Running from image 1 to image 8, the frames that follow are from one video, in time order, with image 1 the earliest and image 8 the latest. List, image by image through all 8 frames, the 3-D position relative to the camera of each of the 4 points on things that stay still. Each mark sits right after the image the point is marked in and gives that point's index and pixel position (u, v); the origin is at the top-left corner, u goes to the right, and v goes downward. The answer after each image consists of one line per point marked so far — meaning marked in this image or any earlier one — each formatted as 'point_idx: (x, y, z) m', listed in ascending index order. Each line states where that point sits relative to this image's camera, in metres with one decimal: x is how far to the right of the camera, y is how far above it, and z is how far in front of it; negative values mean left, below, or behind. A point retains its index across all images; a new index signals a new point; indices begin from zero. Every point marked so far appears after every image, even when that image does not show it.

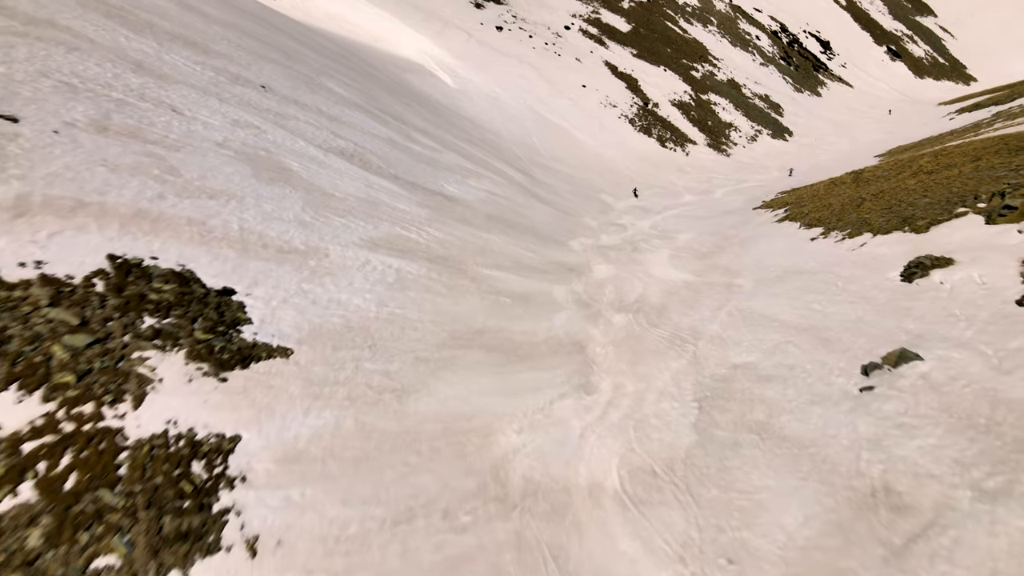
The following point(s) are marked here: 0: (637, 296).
0: (+3.0, -0.2, +17.8) m
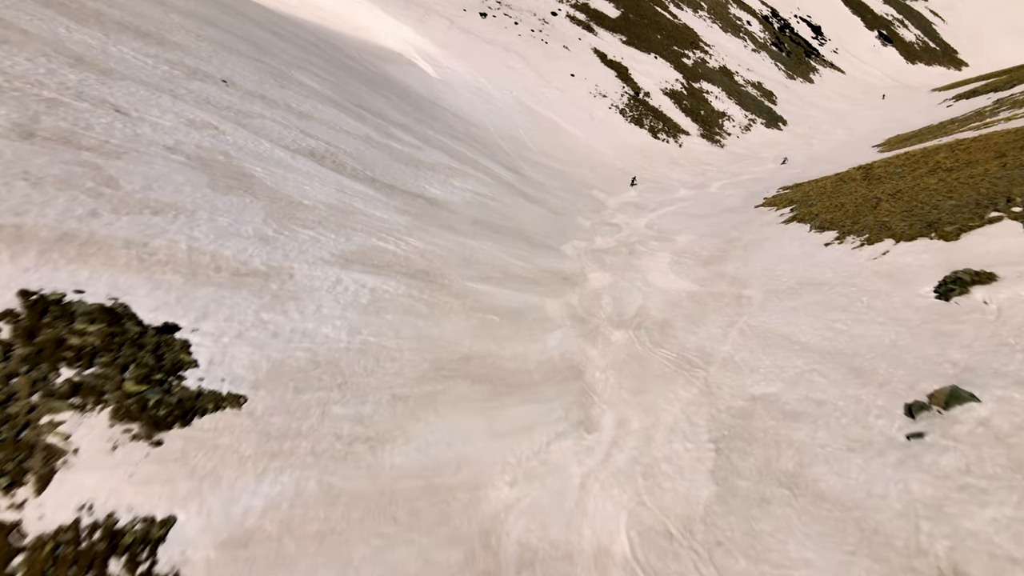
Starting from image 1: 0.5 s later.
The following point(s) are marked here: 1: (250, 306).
0: (+2.7, -0.5, +16.3) m
1: (-3.7, -0.3, +10.7) m
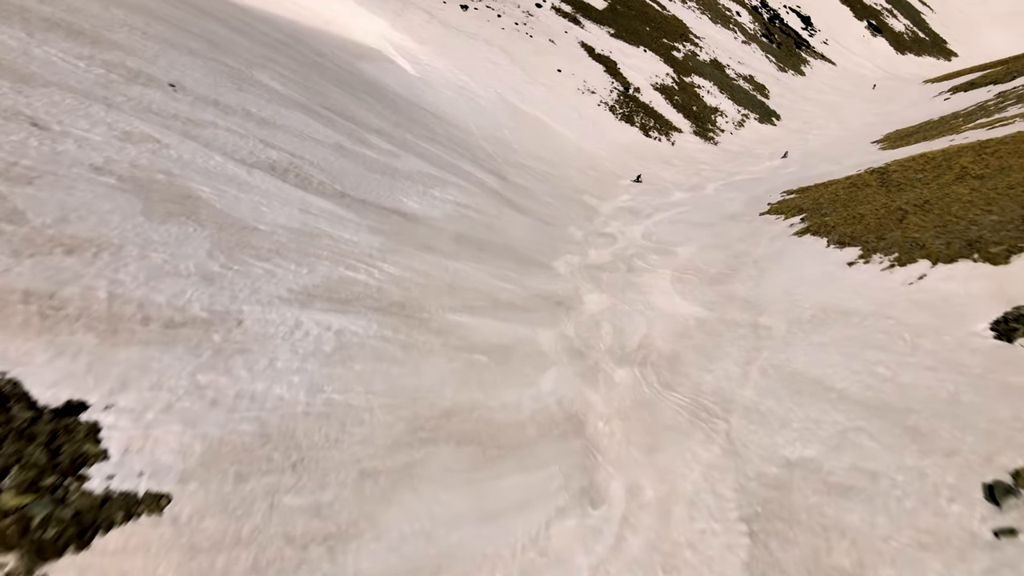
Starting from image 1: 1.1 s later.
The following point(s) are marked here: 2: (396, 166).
0: (+2.5, -1.0, +14.6) m
1: (-3.8, -0.9, +8.8) m
2: (-3.0, +3.2, +19.5) m
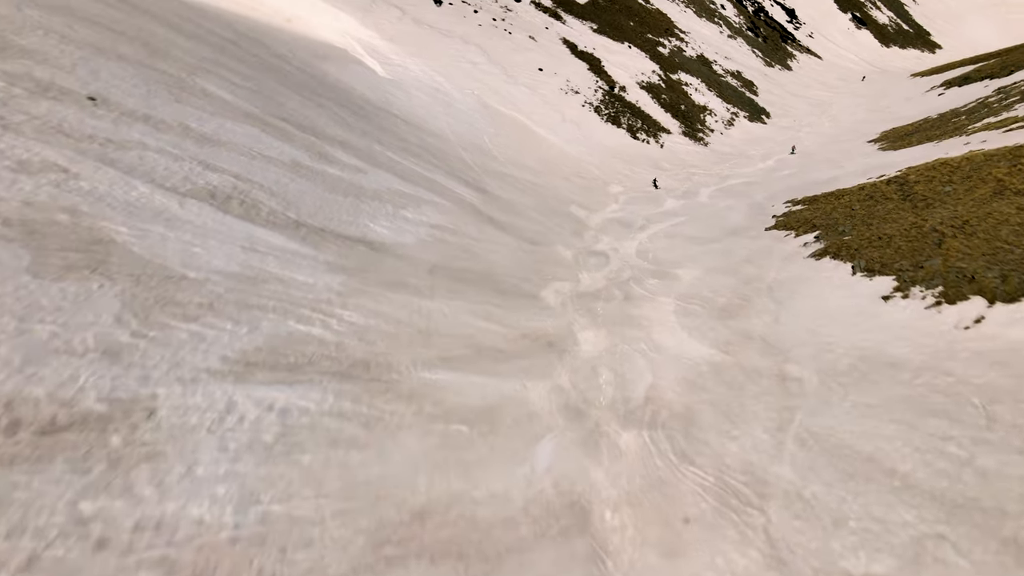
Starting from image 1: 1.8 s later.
0: (+2.3, -1.7, +12.5) m
1: (-3.9, -1.8, +6.6) m
2: (-3.4, +2.4, +17.2) m
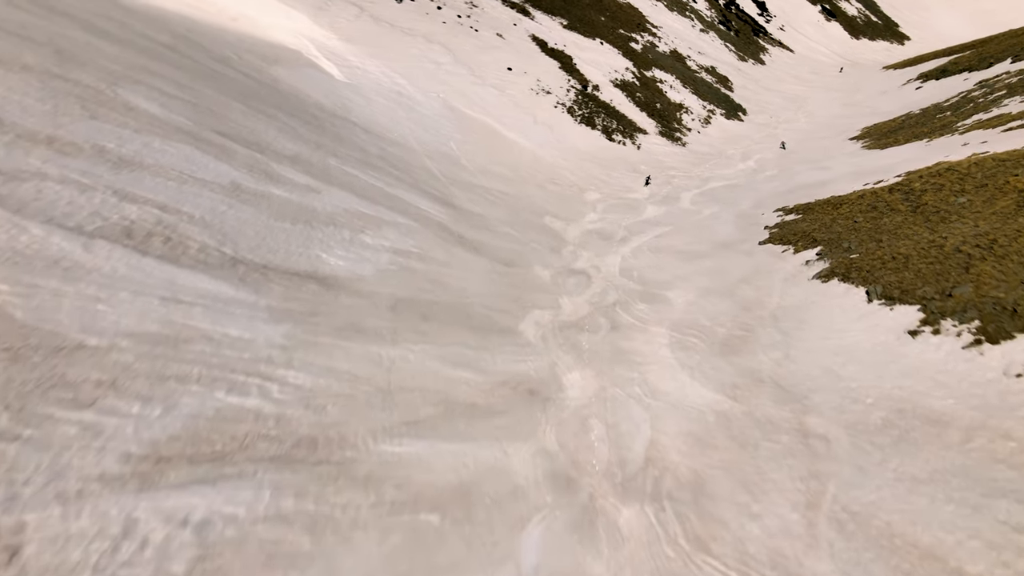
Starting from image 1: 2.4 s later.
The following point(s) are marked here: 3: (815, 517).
0: (+2.0, -2.3, +10.8) m
1: (-4.0, -2.6, +4.7) m
2: (-4.0, +1.7, +15.3) m
3: (+3.5, -2.6, +8.6) m
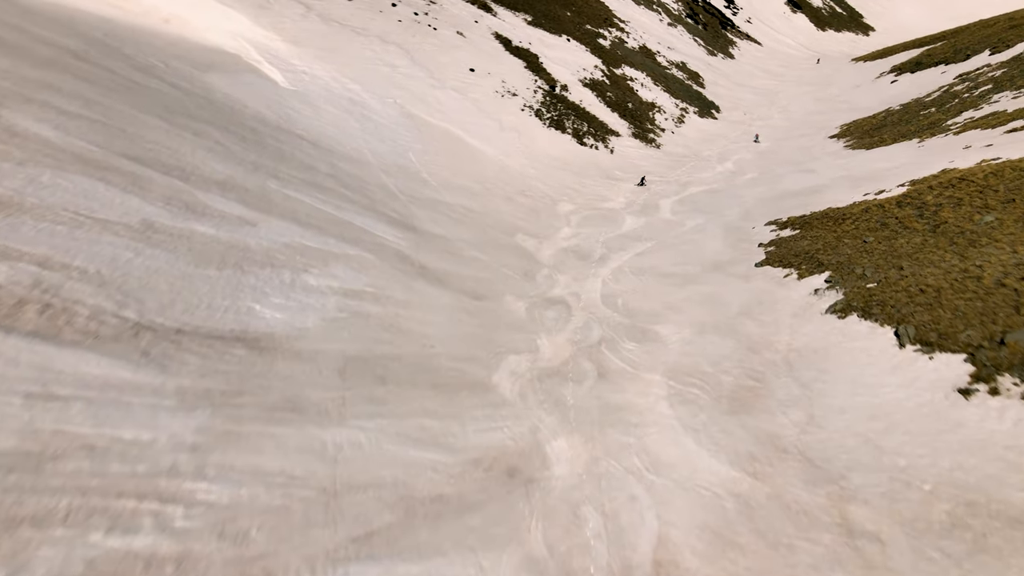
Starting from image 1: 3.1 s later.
0: (+1.7, -3.1, +8.8) m
1: (-4.0, -3.5, +2.4) m
2: (-4.6, +0.8, +13.0) m
3: (+3.3, -3.4, +6.7) m
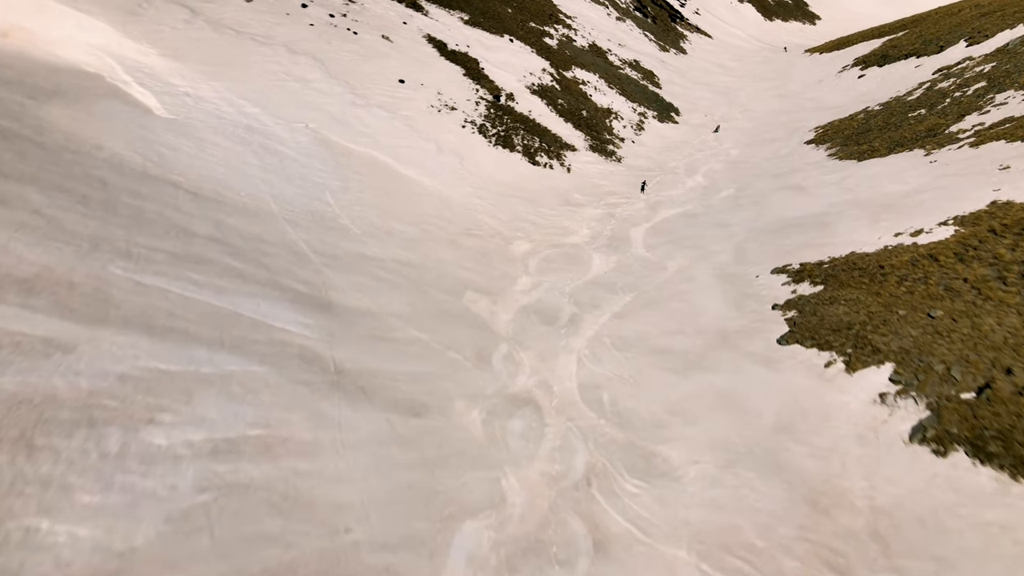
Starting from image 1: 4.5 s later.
0: (+1.6, -4.7, +4.7) m
1: (-3.6, -5.5, -2.1) m
2: (-5.1, -1.1, +8.4) m
3: (+3.3, -4.9, +2.7) m
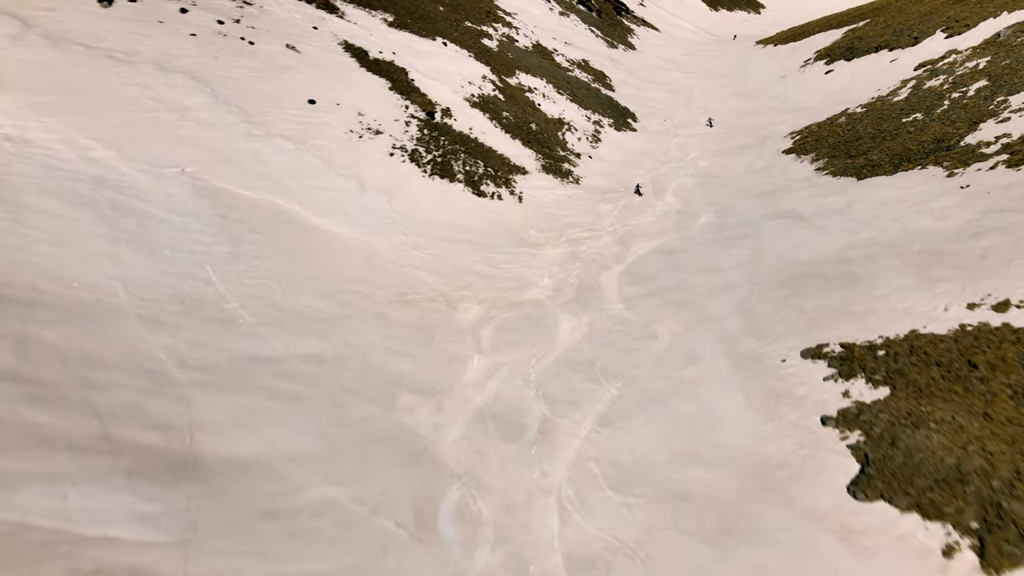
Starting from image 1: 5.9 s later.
0: (+1.8, -6.4, +0.5) m
1: (-2.9, -7.5, -6.6) m
2: (-5.3, -3.1, +3.7) m
3: (+3.7, -6.6, -1.3) m
